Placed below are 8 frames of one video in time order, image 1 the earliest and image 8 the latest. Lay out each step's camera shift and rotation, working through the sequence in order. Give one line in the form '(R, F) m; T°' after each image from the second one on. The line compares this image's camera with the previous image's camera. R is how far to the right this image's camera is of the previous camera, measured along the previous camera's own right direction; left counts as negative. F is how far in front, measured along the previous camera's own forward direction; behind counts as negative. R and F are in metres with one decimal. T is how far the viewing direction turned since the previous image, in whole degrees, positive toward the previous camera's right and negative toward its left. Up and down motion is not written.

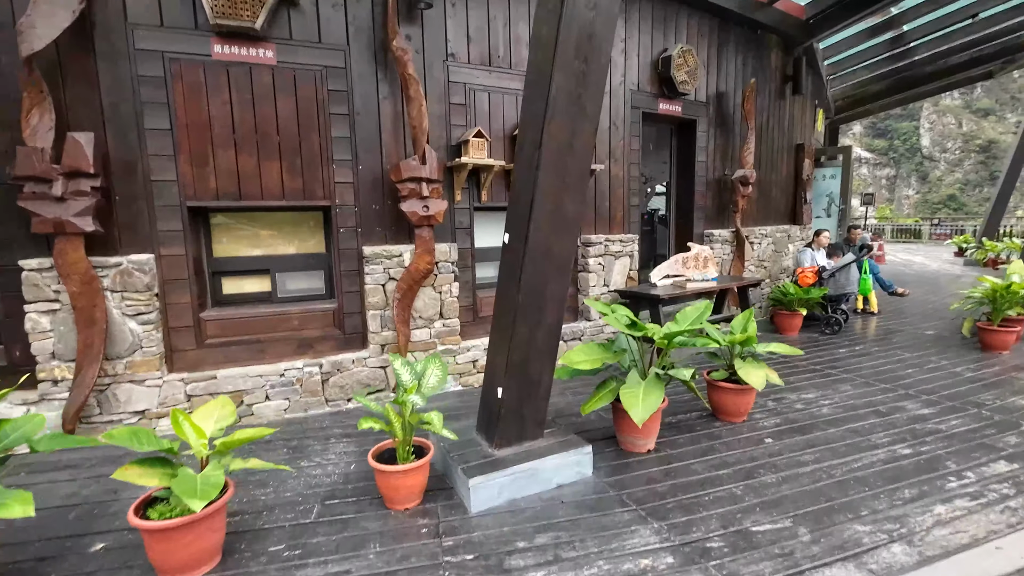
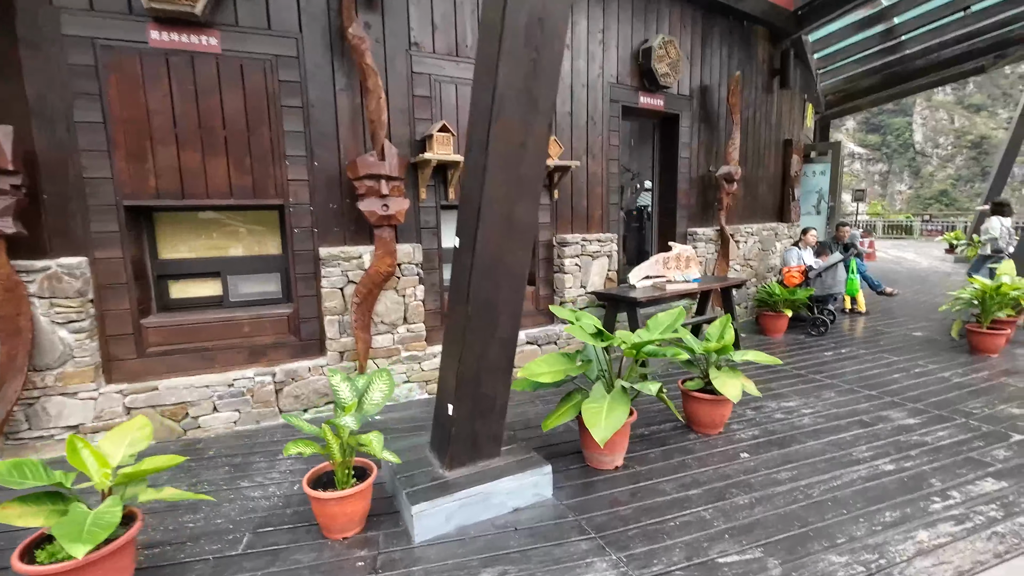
(+0.2, +0.2) m; +1°
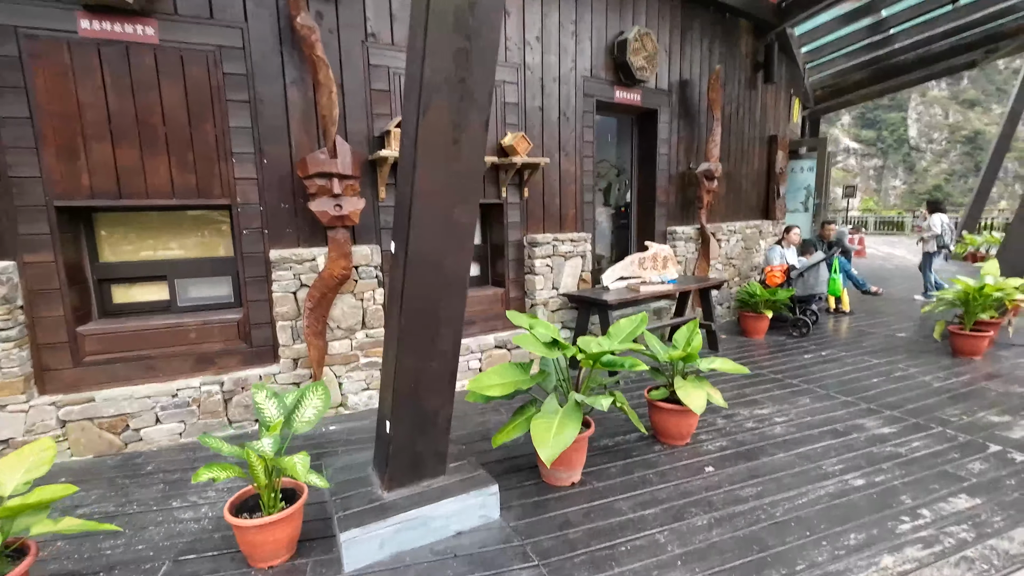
(+0.2, +0.1) m; 0°
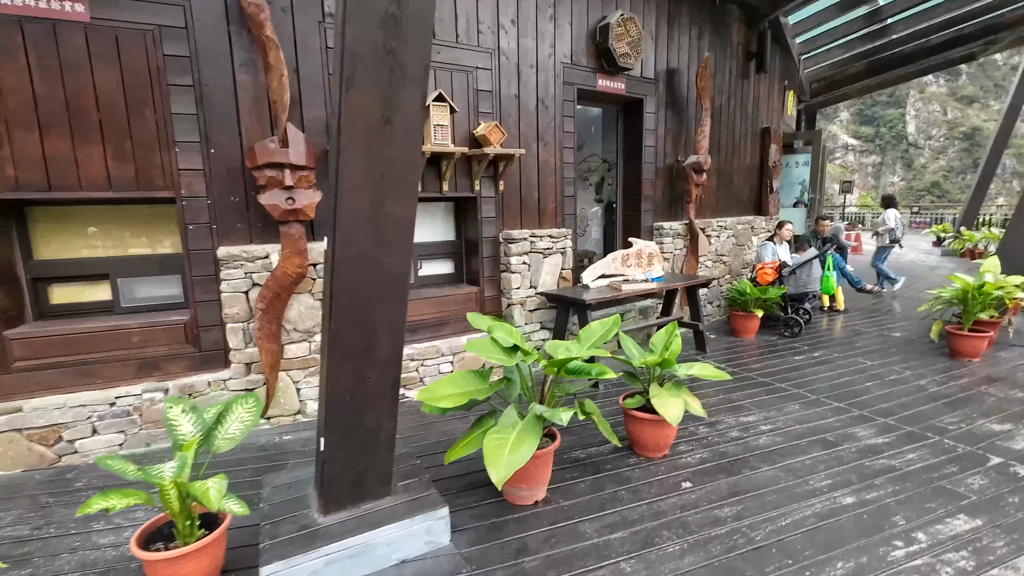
(+0.2, +0.2) m; 0°
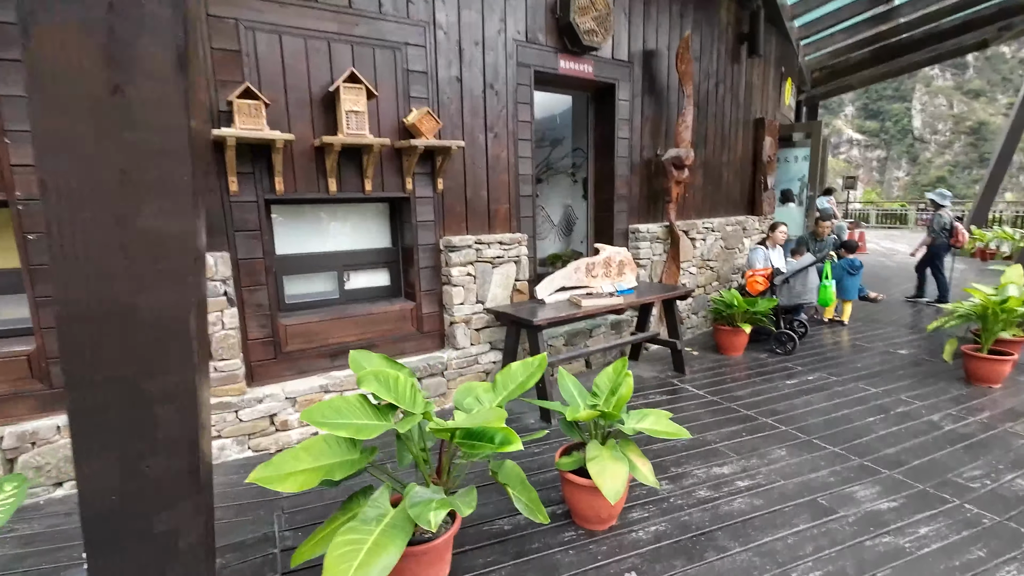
(+0.4, +0.5) m; 0°
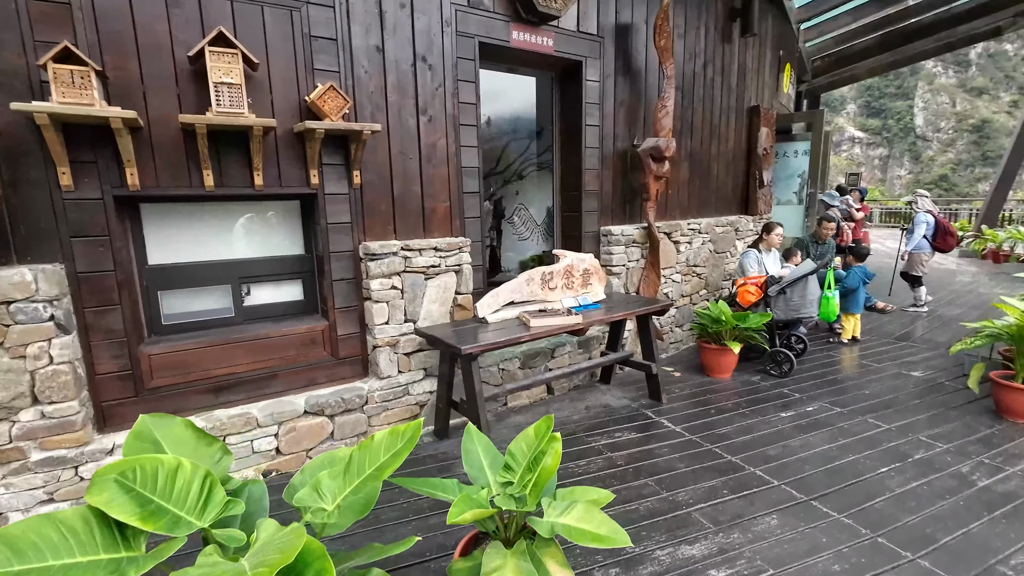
(+0.3, +0.5) m; 0°
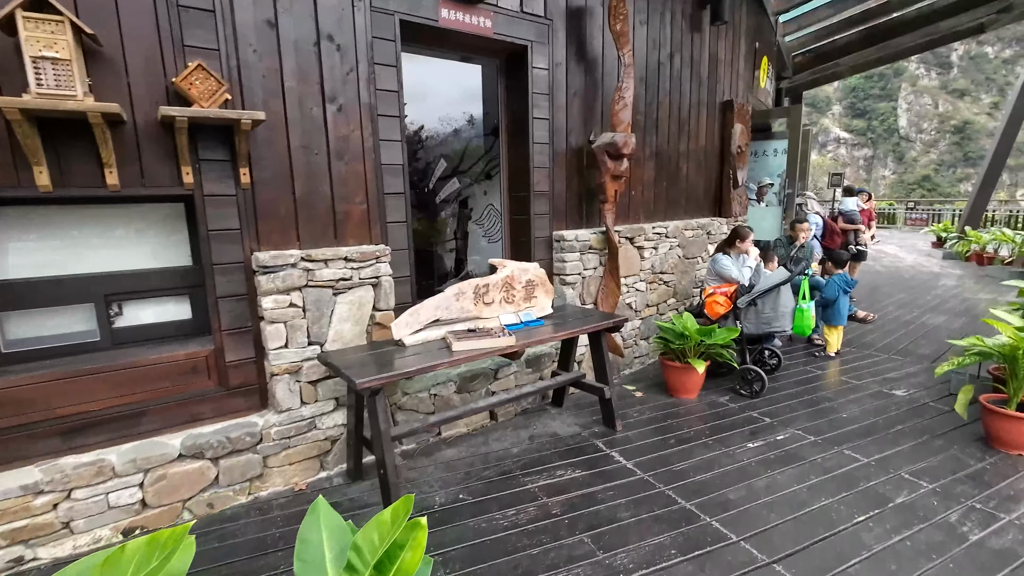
(+0.3, +0.4) m; +1°
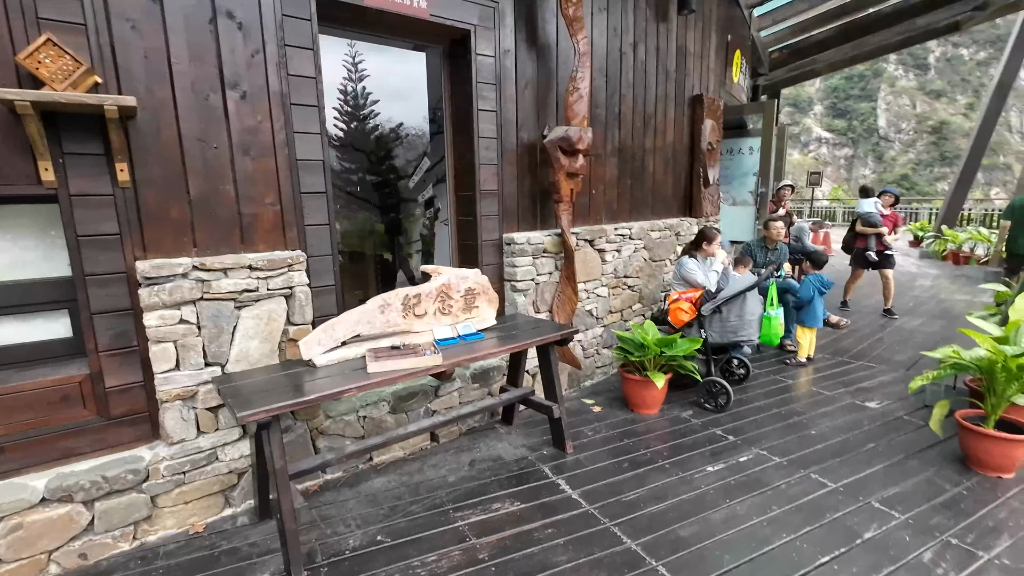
(+0.2, +0.2) m; +1°
